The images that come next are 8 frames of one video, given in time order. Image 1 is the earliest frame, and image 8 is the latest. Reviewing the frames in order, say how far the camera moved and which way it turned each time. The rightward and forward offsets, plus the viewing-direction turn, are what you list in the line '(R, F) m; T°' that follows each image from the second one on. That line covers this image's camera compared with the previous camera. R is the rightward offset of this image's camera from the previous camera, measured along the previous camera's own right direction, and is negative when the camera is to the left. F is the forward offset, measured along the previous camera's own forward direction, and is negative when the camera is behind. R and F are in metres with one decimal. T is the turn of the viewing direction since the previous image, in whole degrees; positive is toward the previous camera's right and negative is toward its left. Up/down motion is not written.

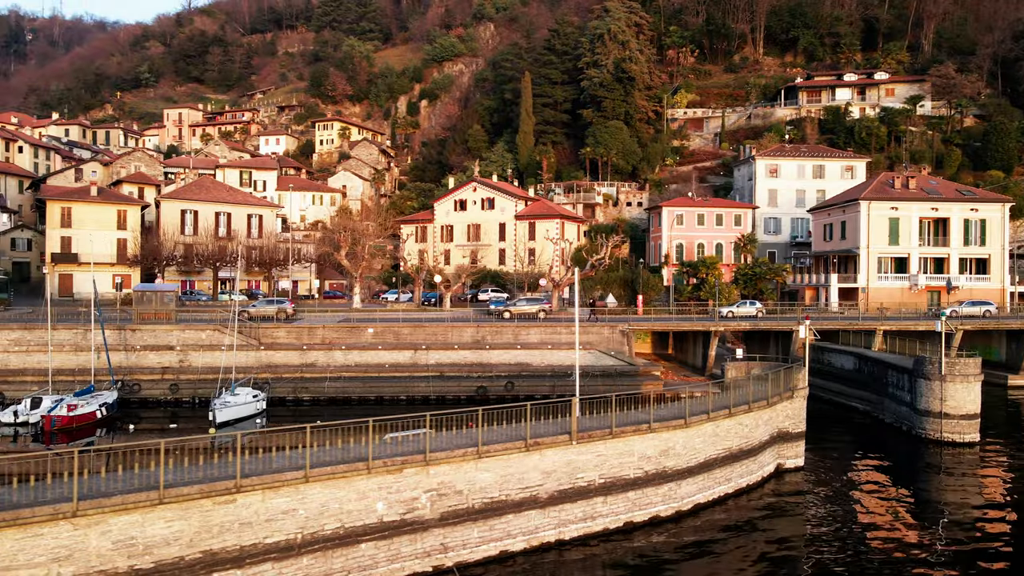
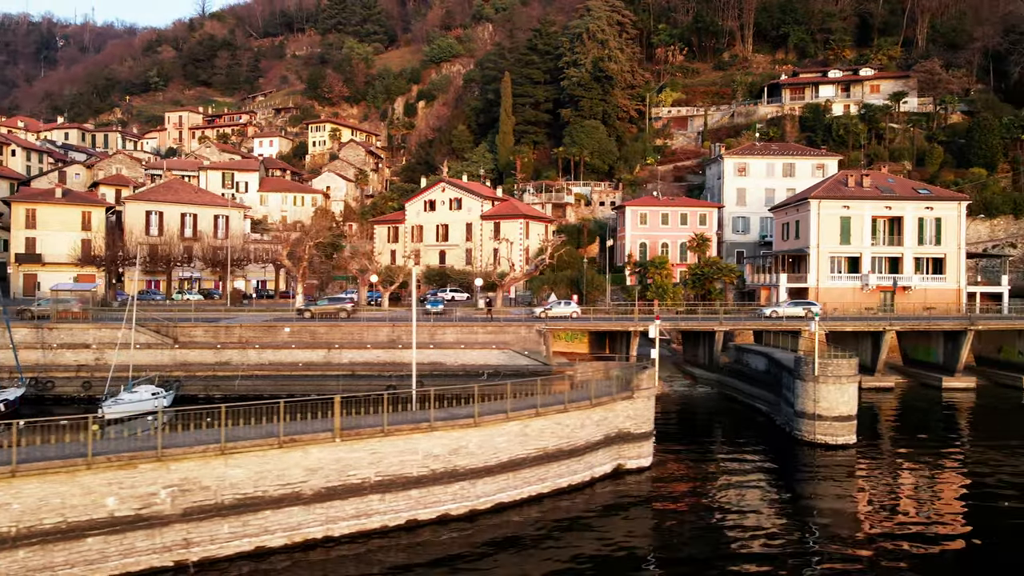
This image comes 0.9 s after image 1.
(+5.9, +0.1) m; -2°
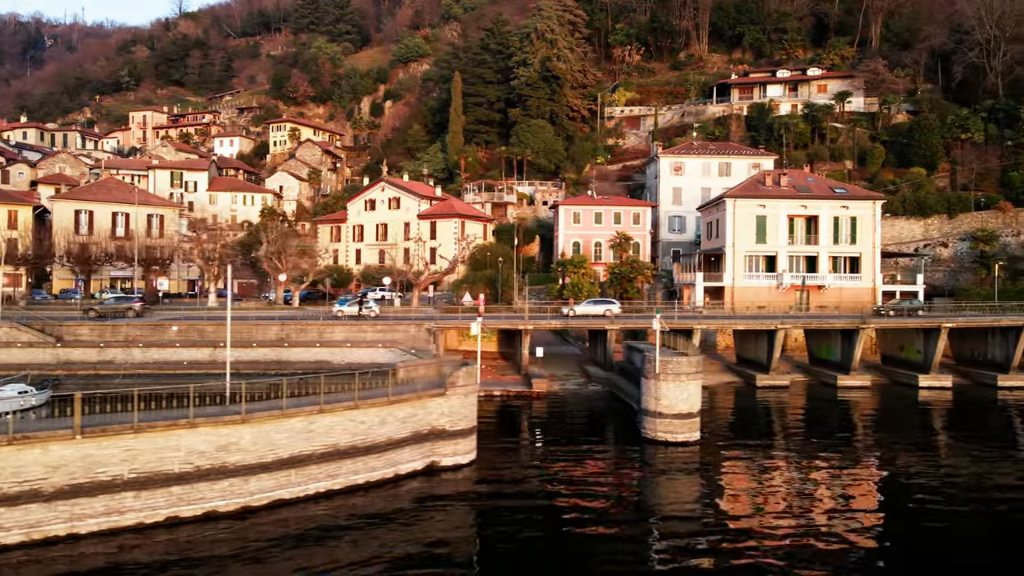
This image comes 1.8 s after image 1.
(+5.7, 0.0) m; 0°
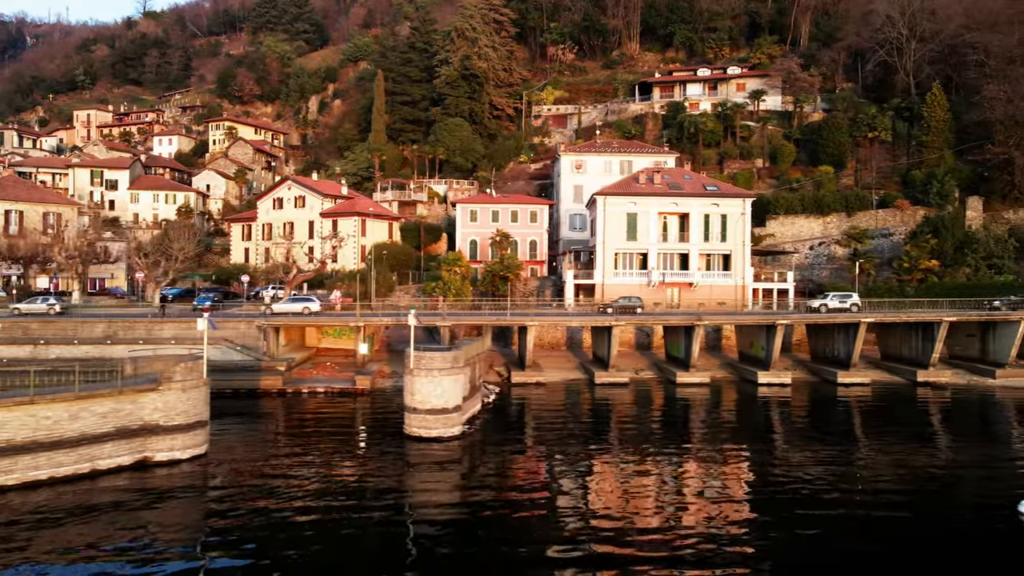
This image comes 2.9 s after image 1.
(+8.8, +0.1) m; 0°
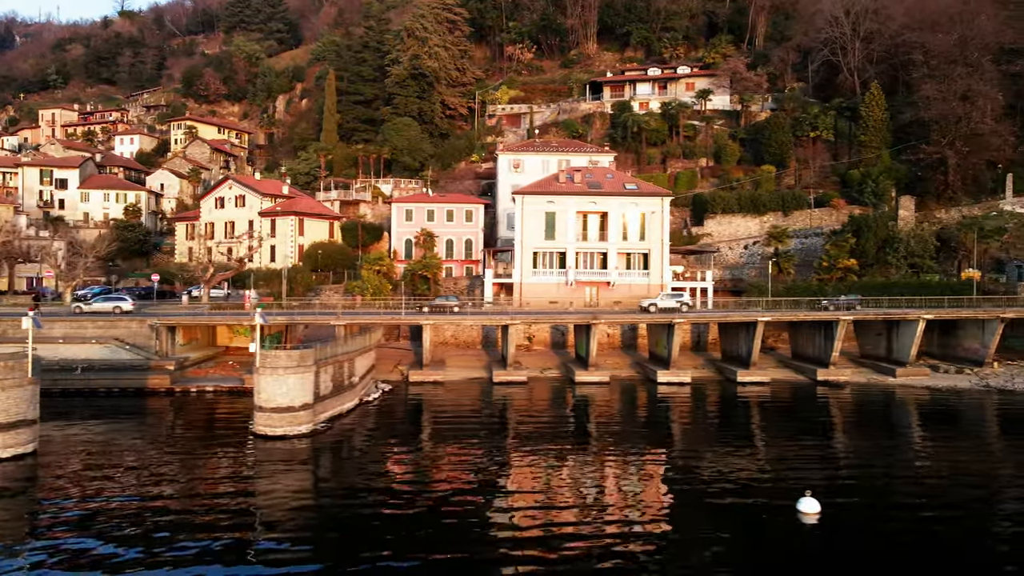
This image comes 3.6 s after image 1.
(+5.6, 0.0) m; 0°
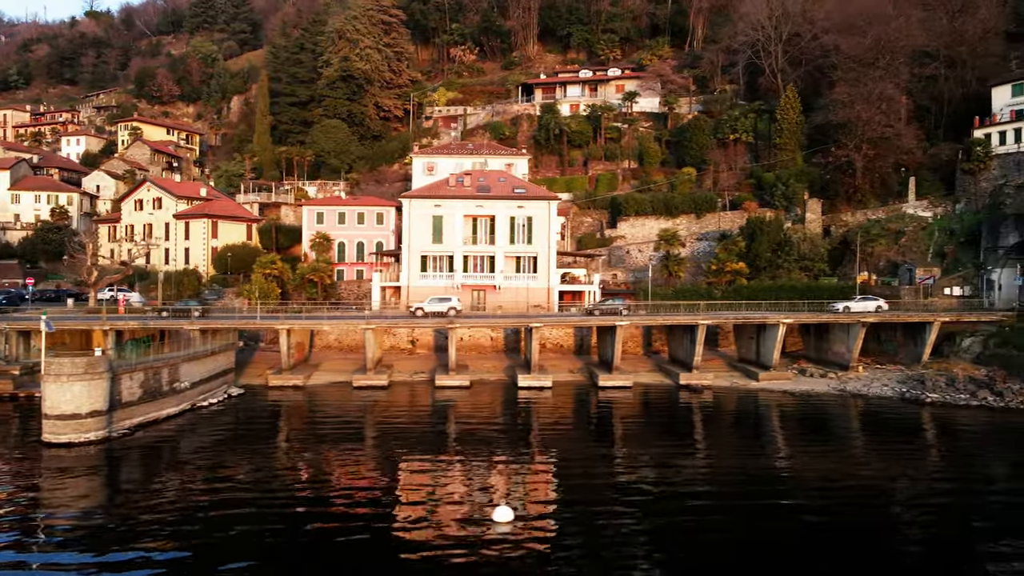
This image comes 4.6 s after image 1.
(+7.7, 0.0) m; 0°
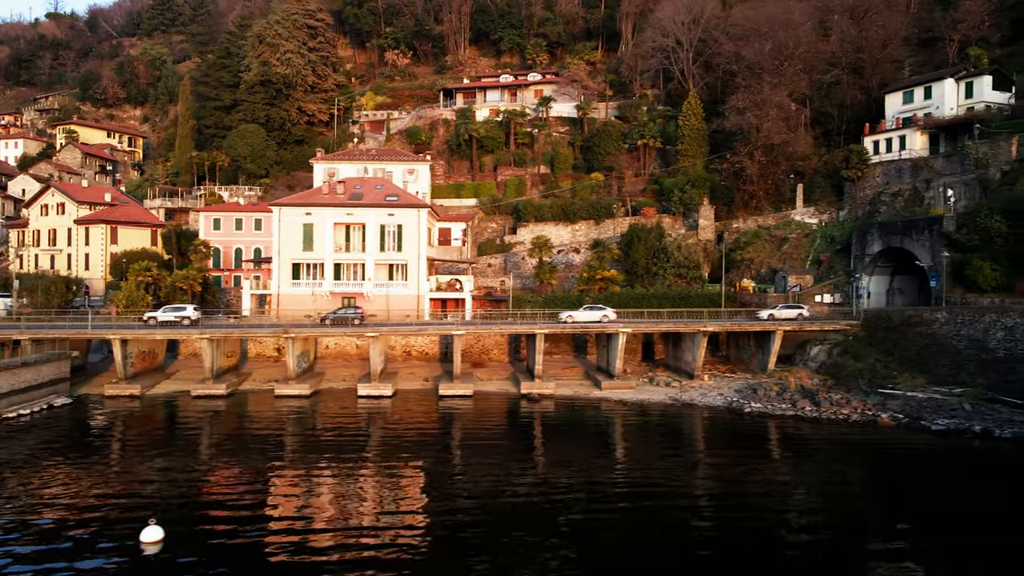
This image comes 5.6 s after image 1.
(+8.9, 0.0) m; 0°
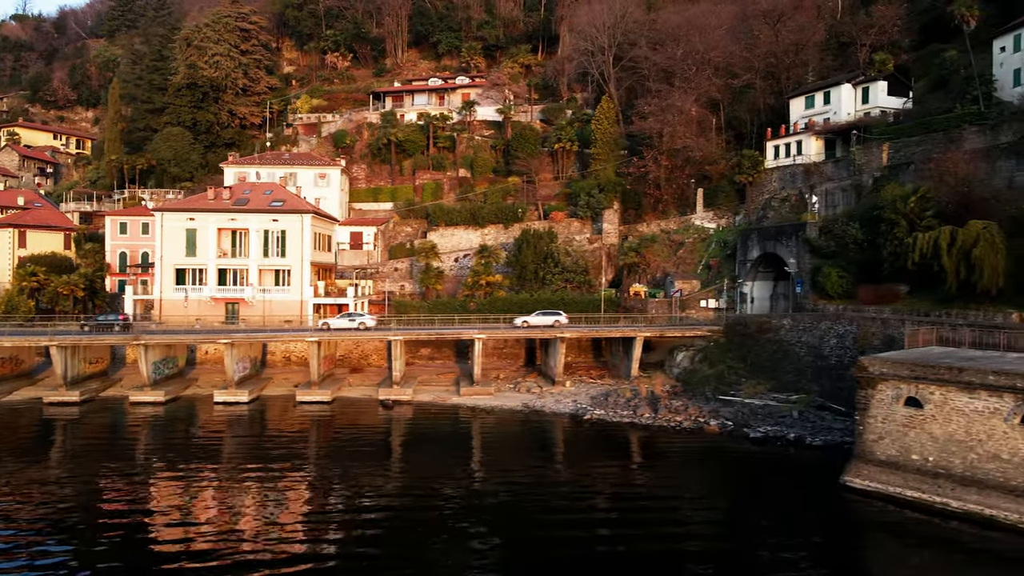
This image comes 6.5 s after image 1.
(+8.0, 0.0) m; 0°
